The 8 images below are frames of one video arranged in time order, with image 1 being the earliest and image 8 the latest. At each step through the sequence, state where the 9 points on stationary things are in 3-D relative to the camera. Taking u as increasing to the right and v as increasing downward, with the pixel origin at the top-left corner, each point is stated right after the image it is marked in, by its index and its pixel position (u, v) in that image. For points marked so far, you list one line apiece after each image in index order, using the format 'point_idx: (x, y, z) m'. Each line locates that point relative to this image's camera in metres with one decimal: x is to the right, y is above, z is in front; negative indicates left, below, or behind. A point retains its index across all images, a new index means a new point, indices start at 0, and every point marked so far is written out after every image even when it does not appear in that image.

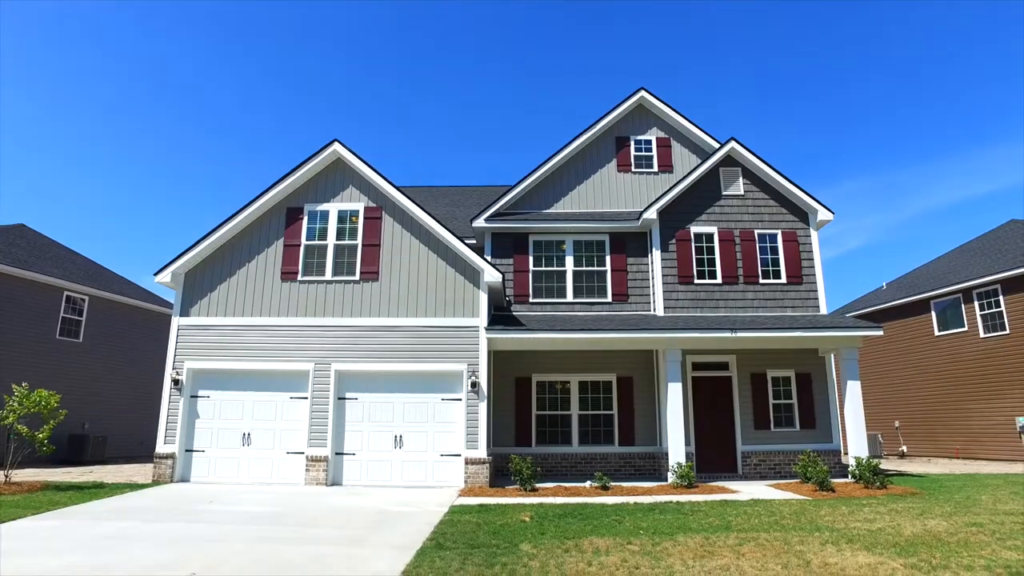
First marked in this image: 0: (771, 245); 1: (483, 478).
0: (+5.4, +0.9, +15.2) m
1: (-0.5, -3.2, +12.3) m
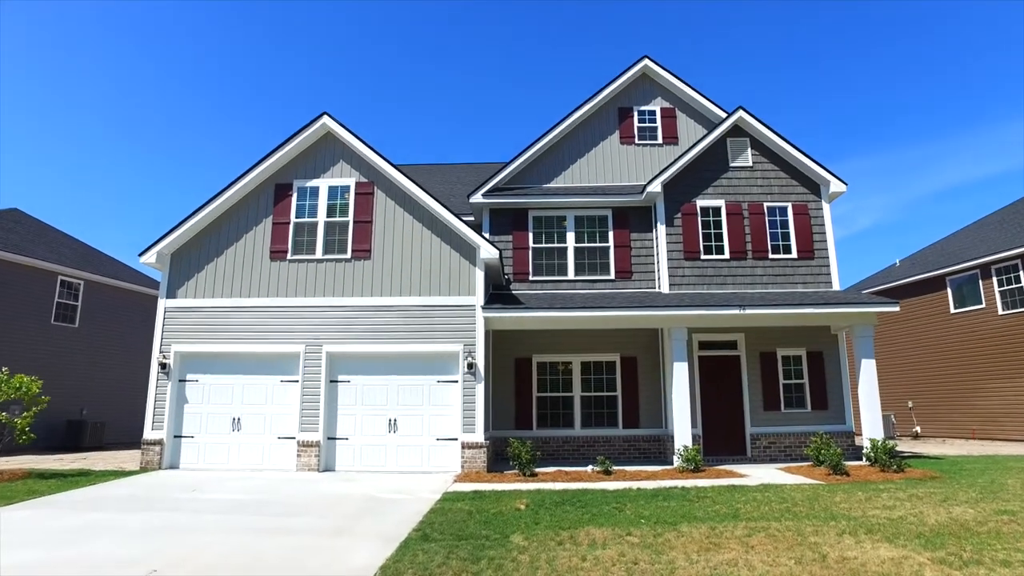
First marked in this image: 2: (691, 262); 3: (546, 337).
0: (+5.4, +1.4, +14.6) m
1: (-0.5, -2.8, +11.8) m
2: (+3.5, +0.5, +14.2) m
3: (+0.7, -0.9, +14.3) m
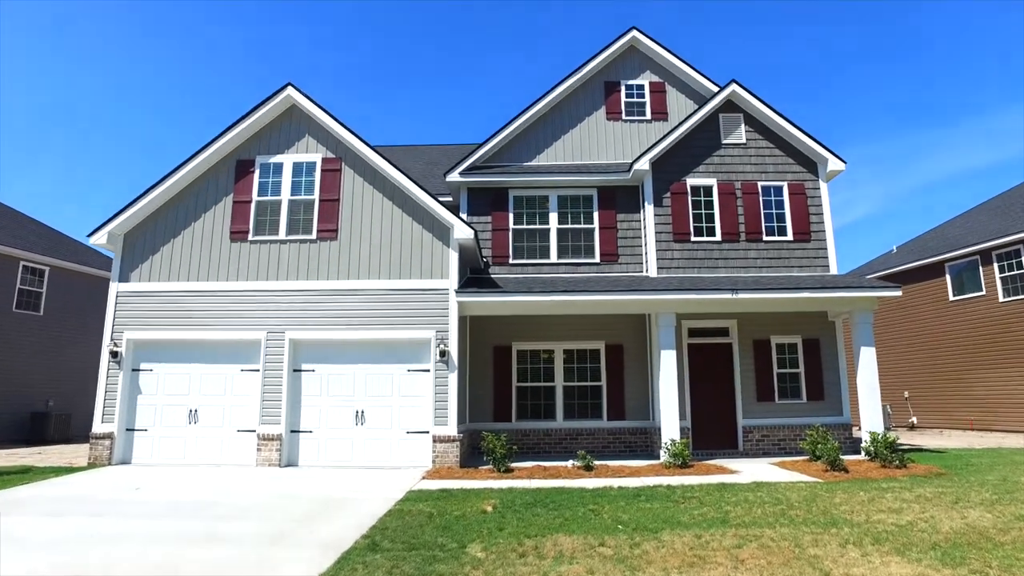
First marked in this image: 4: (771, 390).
0: (+5.0, +1.7, +13.8) m
1: (-0.9, -2.6, +11.0) m
2: (+3.1, +0.8, +13.4) m
3: (+0.3, -0.6, +13.4) m
4: (+4.5, -1.8, +12.8) m
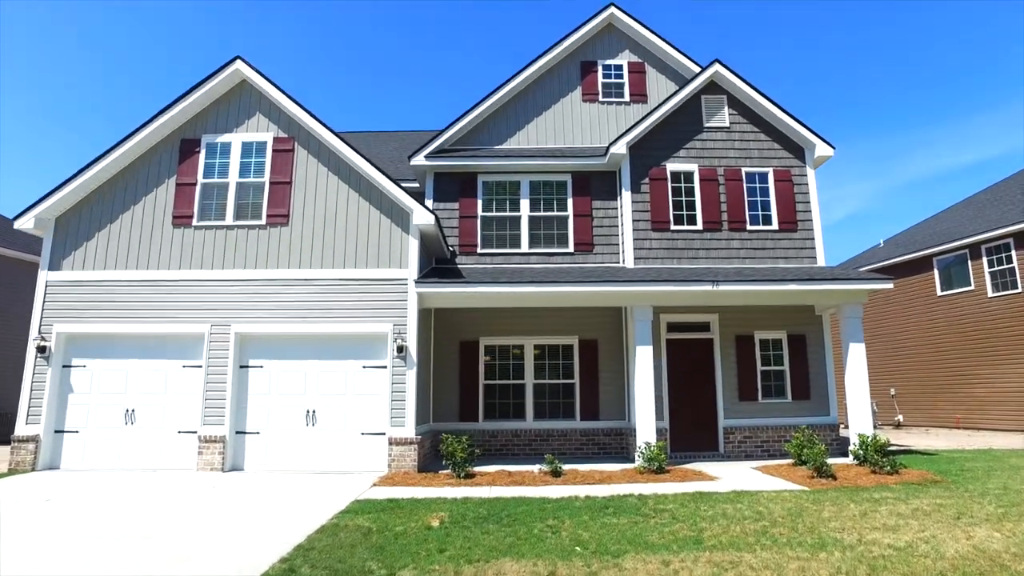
0: (+4.4, +1.8, +13.0) m
1: (-1.4, -2.4, +10.2) m
2: (+2.5, +1.0, +12.6) m
3: (-0.3, -0.5, +12.6) m
4: (+3.9, -1.6, +12.0) m
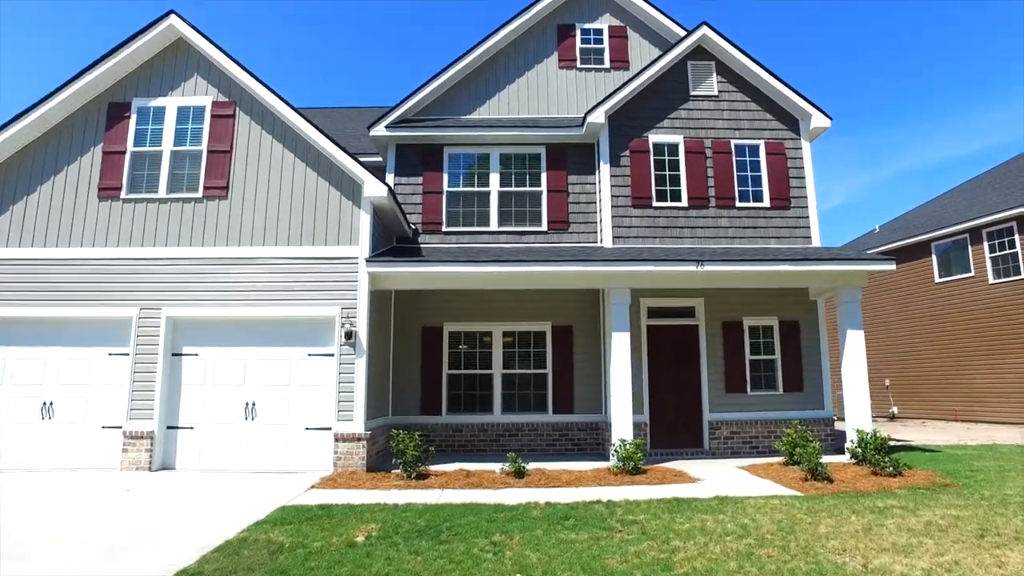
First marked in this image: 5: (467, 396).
0: (+3.9, +2.1, +12.0) m
1: (-1.9, -2.1, +9.1) m
2: (+2.0, +1.2, +11.5) m
3: (-0.8, -0.2, +11.5) m
4: (+3.4, -1.4, +11.0) m
5: (-0.7, -1.7, +11.4) m
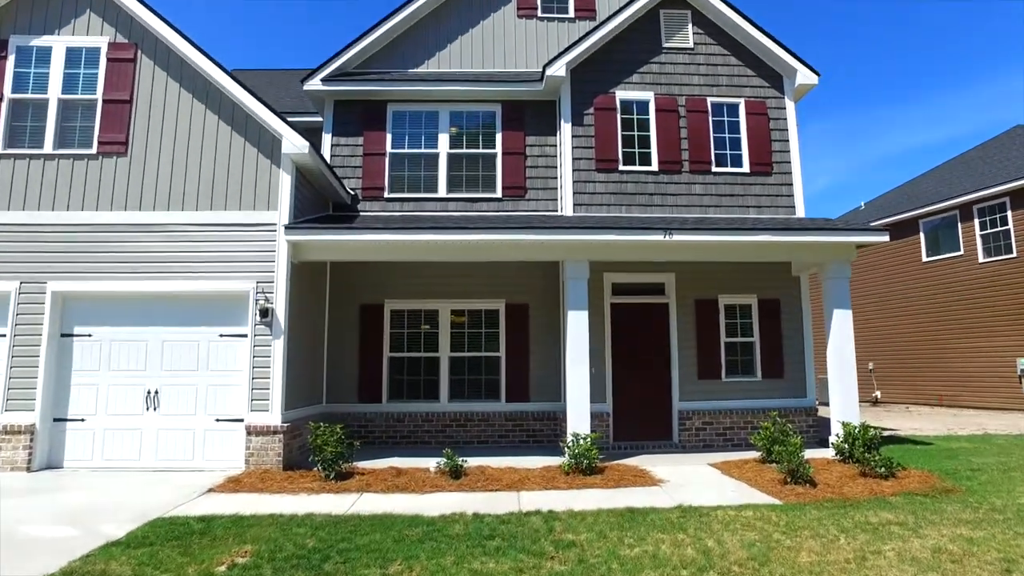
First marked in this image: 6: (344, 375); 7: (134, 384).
0: (+3.2, +2.5, +10.8) m
1: (-2.6, -1.8, +7.9) m
2: (+1.3, +1.6, +10.3) m
3: (-1.5, +0.2, +10.3) m
4: (+2.7, -1.0, +9.9) m
5: (-1.4, -1.3, +10.2) m
6: (-2.3, -1.2, +10.0) m
7: (-4.3, -1.1, +8.4) m
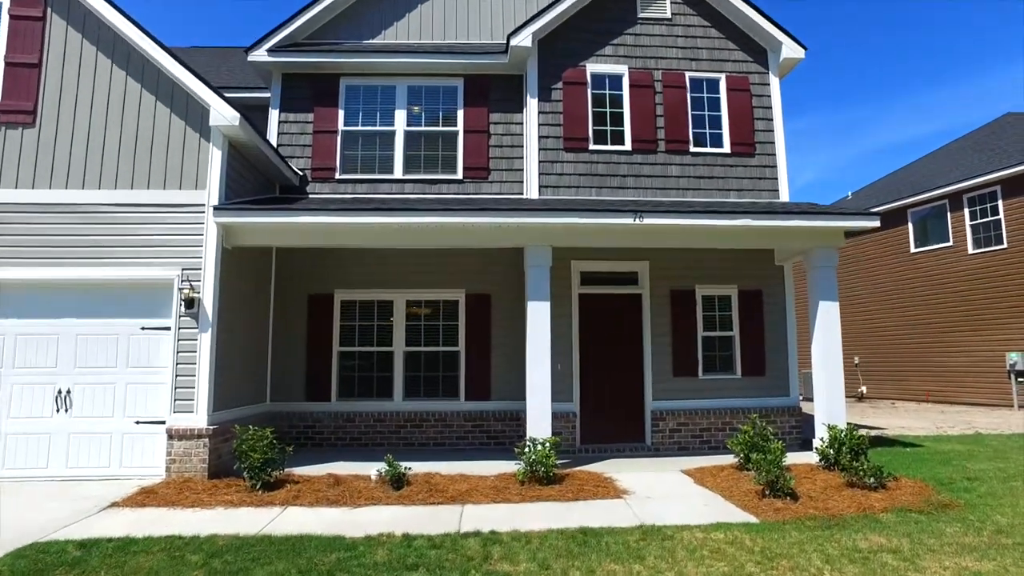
0: (+2.7, +2.6, +10.0) m
1: (-3.0, -1.7, +7.1) m
2: (+0.8, +1.7, +9.5) m
3: (-2.0, +0.3, +9.5) m
4: (+2.2, -0.9, +9.1) m
5: (-1.9, -1.2, +9.4) m
6: (-2.8, -1.0, +9.2) m
7: (-4.7, -1.0, +7.5) m
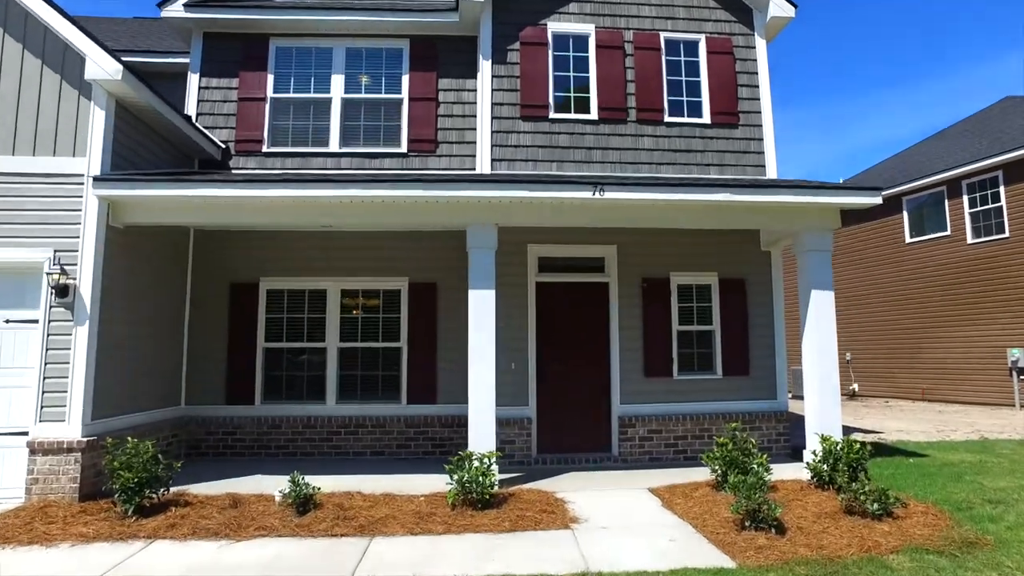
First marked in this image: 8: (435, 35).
0: (+2.1, +2.7, +8.9) m
1: (-3.6, -1.6, +5.9) m
2: (+0.3, +1.9, +8.4) m
3: (-2.6, +0.4, +8.3) m
4: (+1.7, -0.8, +8.0) m
5: (-2.5, -1.0, +8.2) m
6: (-3.4, -0.9, +8.1) m
7: (-5.3, -0.9, +6.3) m
8: (-0.9, +3.0, +8.8) m
